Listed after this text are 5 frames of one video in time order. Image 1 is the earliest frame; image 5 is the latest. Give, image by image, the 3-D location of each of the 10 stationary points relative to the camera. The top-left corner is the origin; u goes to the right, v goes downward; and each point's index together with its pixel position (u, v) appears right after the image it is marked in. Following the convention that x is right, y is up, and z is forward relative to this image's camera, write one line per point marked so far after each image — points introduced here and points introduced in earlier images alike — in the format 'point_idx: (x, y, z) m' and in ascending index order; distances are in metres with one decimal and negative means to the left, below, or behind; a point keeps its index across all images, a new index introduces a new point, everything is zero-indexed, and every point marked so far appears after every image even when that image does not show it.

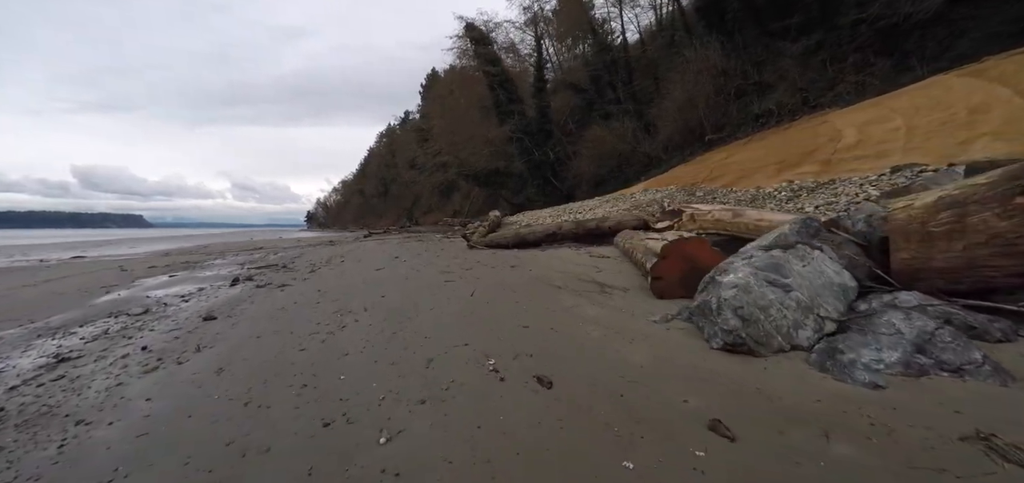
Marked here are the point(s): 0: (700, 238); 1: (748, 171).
0: (+1.6, 0.0, +3.3) m
1: (+5.9, +1.8, +9.8) m
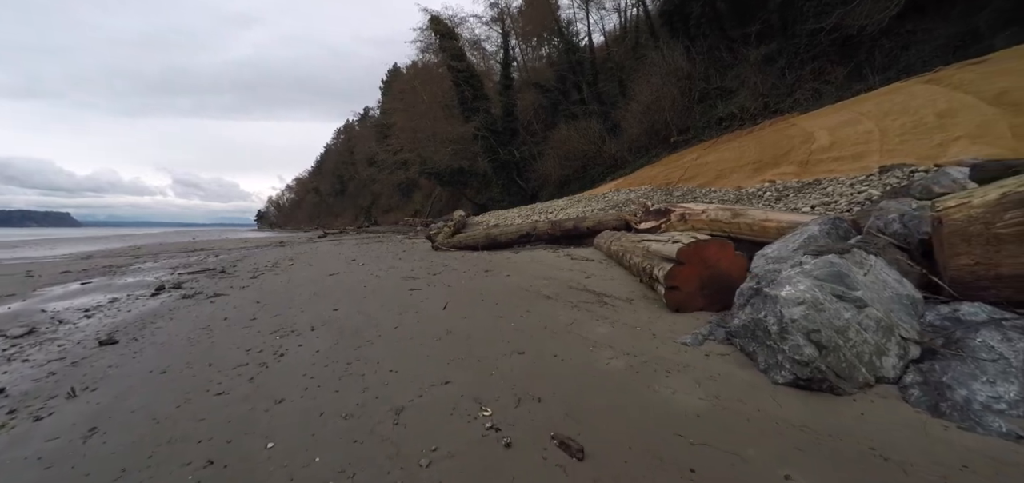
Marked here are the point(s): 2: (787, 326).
0: (+1.5, 0.0, +2.8) m
1: (+5.2, +1.7, +9.6) m
2: (+1.3, -0.4, +1.9) m
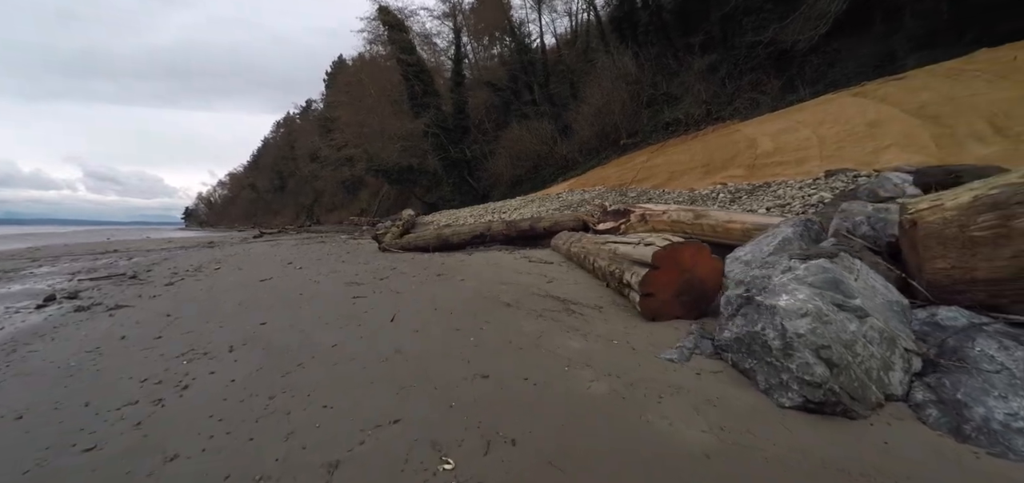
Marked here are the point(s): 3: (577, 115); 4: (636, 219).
0: (+1.2, 0.0, +2.6) m
1: (+4.1, +1.7, +9.8) m
2: (+1.2, -0.4, +1.7) m
3: (+3.2, +6.3, +19.9) m
4: (+1.7, +0.3, +5.4) m
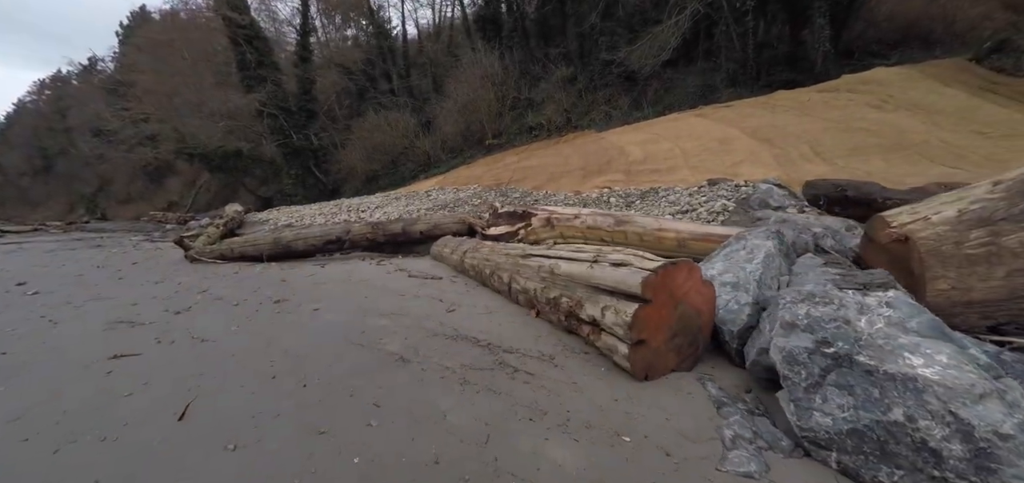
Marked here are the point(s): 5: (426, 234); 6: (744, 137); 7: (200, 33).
0: (+0.9, -0.1, +1.9) m
1: (+1.0, +1.6, +9.6) m
2: (+1.2, -0.5, +1.0) m
3: (-3.3, +6.2, +18.8) m
4: (+0.3, +0.2, +4.6) m
5: (-1.3, +0.1, +6.0) m
6: (+5.2, +2.4, +8.8) m
7: (-15.5, +10.3, +19.1) m
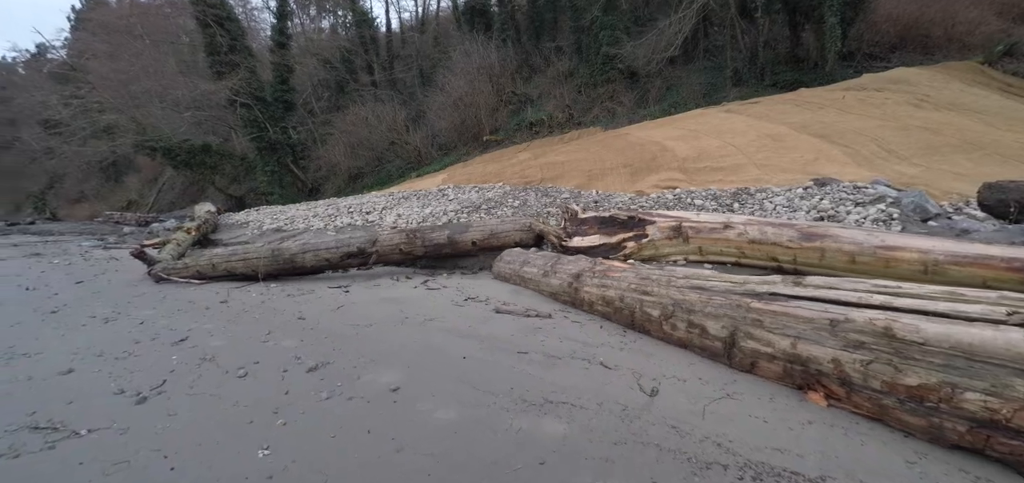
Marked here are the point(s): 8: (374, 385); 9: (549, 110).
0: (+2.0, -0.3, +0.8) m
1: (+1.6, +1.5, +8.6) m
2: (+2.3, -0.6, -0.1) m
3: (-3.3, +6.1, +17.4) m
4: (+1.3, +0.1, +3.5) m
5: (-0.4, 0.0, +4.9) m
6: (+5.9, +2.2, +8.1) m
7: (-15.5, +10.1, +17.0) m
8: (-0.7, -0.7, +2.1) m
9: (+1.8, +5.4, +16.1) m
